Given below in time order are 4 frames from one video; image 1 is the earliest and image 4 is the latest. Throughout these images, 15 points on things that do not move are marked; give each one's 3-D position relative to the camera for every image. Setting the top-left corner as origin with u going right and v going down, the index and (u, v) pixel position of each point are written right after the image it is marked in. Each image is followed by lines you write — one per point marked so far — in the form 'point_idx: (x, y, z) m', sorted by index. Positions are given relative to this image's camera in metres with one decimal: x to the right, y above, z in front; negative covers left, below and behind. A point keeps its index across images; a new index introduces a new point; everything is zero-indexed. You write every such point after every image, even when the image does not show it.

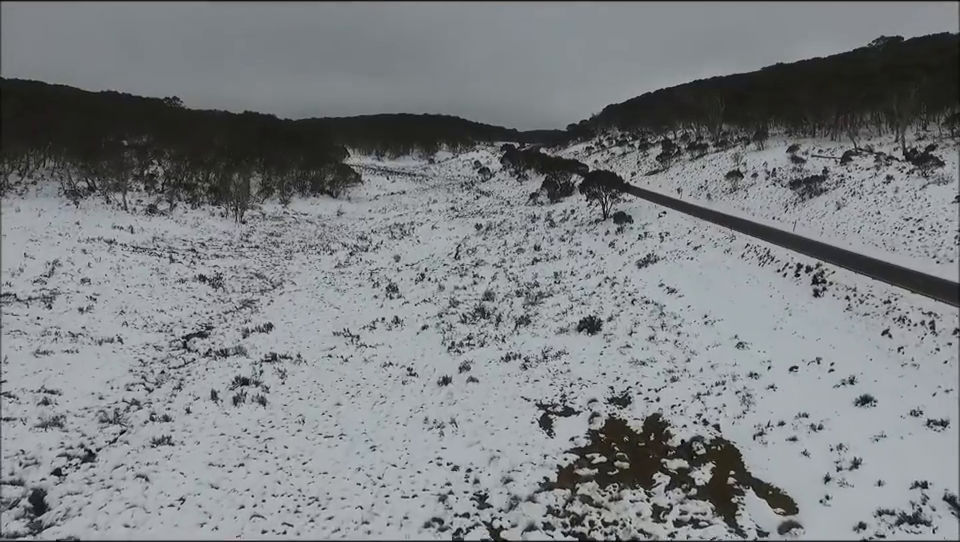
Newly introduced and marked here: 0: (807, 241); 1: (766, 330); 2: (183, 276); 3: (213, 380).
0: (+9.0, +0.8, +17.9) m
1: (+5.5, -1.1, +12.6) m
2: (-8.8, -0.1, +19.3) m
3: (-4.8, -1.9, +11.7) m
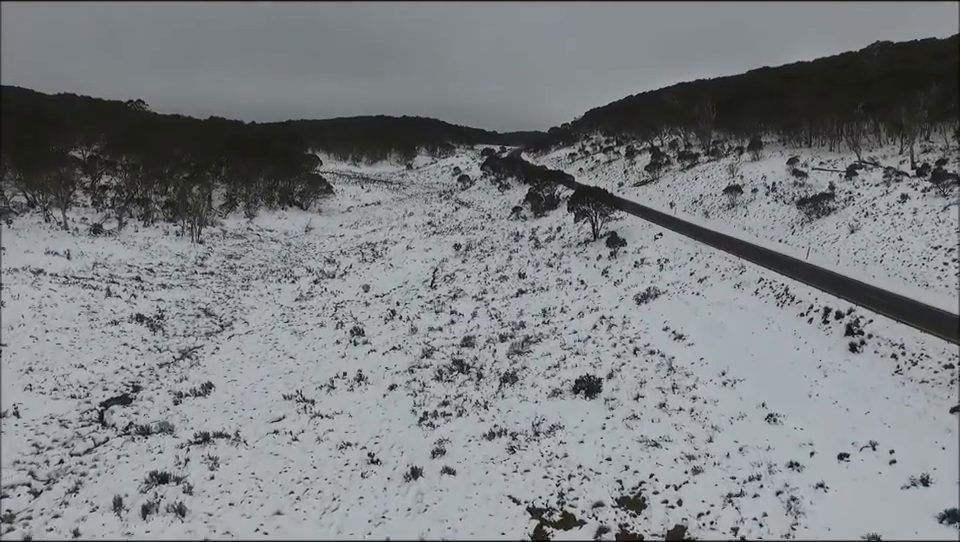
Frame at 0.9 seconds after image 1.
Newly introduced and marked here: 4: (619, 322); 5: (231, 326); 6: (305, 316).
0: (+8.4, 0.0, +15.9) m
1: (+5.1, -2.0, +10.5) m
2: (-9.4, -1.1, +16.9) m
3: (-5.1, -2.9, +9.3) m
4: (+3.2, -1.2, +15.0) m
5: (-6.4, -1.4, +16.8) m
6: (-4.7, -1.2, +17.4) m
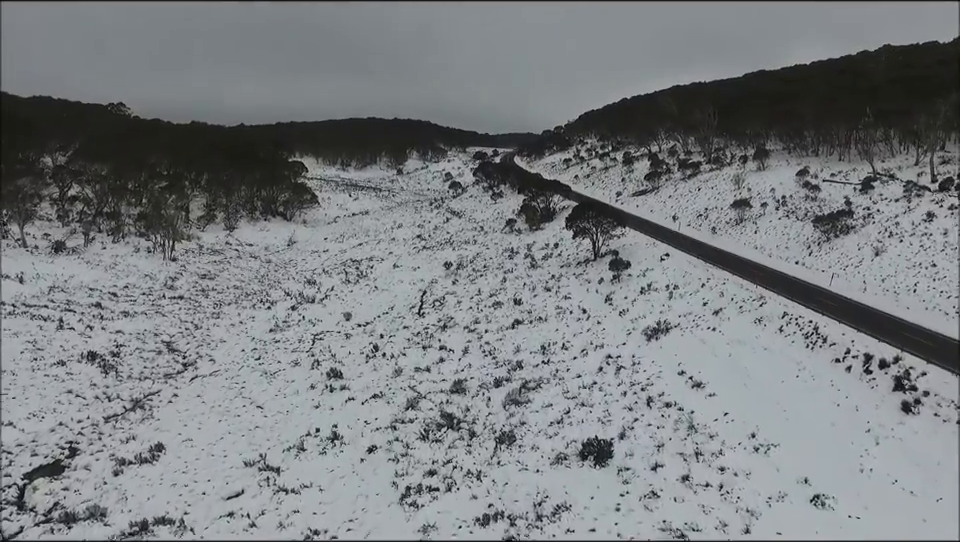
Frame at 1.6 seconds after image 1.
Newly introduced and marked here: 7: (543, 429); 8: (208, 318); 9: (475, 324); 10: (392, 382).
0: (+8.3, -0.7, +14.4) m
1: (+5.0, -2.7, +8.9) m
2: (-9.5, -1.9, +15.1) m
3: (-5.2, -3.6, +7.6) m
4: (+3.0, -1.9, +13.4) m
5: (-6.6, -2.2, +15.1) m
6: (-4.9, -2.0, +15.7) m
7: (+1.1, -2.7, +11.2) m
8: (-7.8, -1.3, +18.7) m
9: (-0.1, -1.4, +17.1) m
10: (-1.8, -2.3, +13.6) m
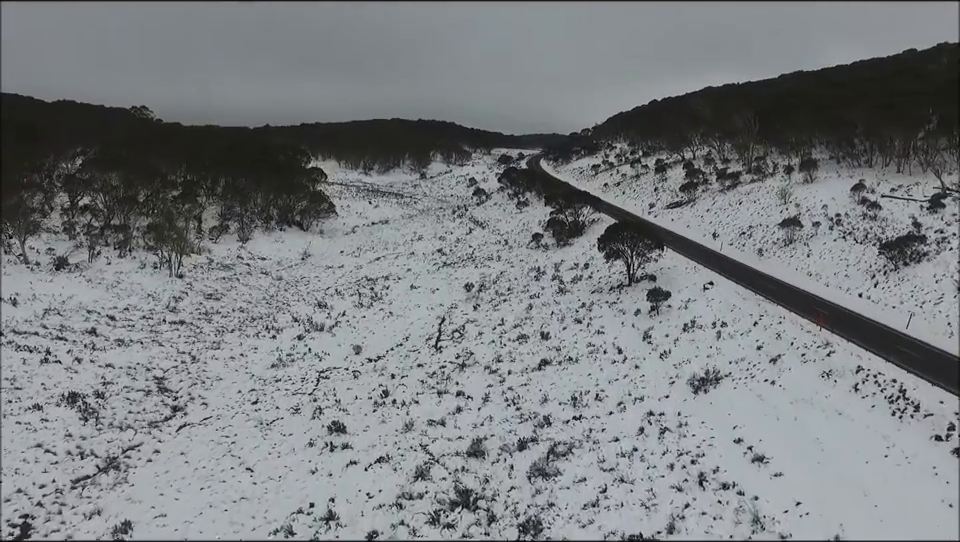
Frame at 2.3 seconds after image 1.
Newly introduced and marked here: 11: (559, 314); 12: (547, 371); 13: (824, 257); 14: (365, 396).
0: (+8.7, -1.6, +12.3) m
1: (+5.2, -3.6, +7.0) m
2: (-9.1, -2.6, +13.7) m
3: (-5.0, -4.4, +6.1) m
4: (+3.4, -2.7, +11.5) m
5: (-6.1, -2.9, +13.6) m
6: (-4.4, -2.7, +14.2) m
7: (+1.4, -3.5, +9.4) m
8: (-7.2, -2.0, +17.2) m
9: (+0.4, -2.2, +15.4) m
10: (-1.4, -3.1, +11.9) m
11: (+2.2, -1.2, +18.4) m
12: (+1.5, -2.2, +14.6) m
13: (+10.3, +0.4, +19.5) m
14: (-2.5, -2.6, +14.0) m
